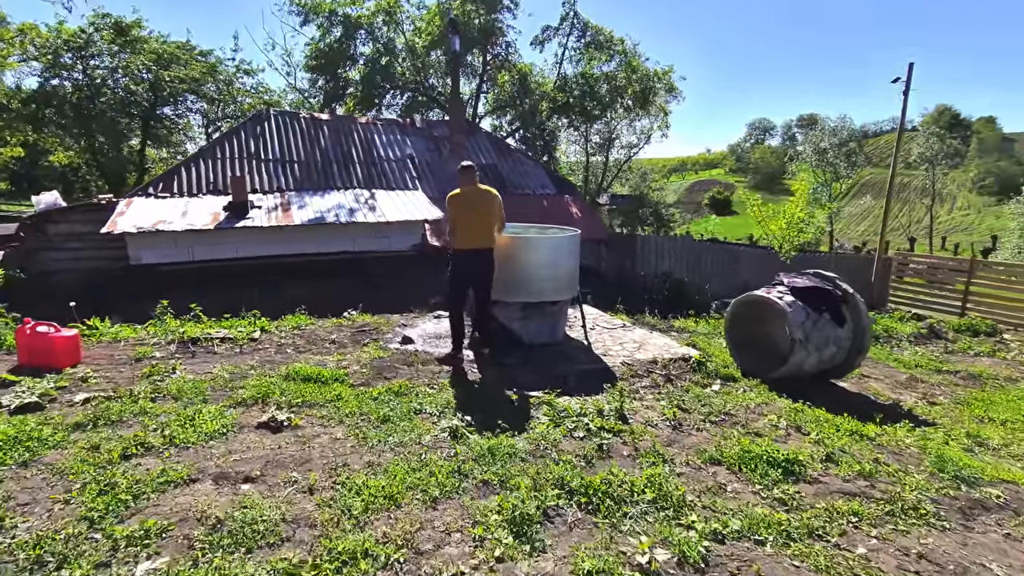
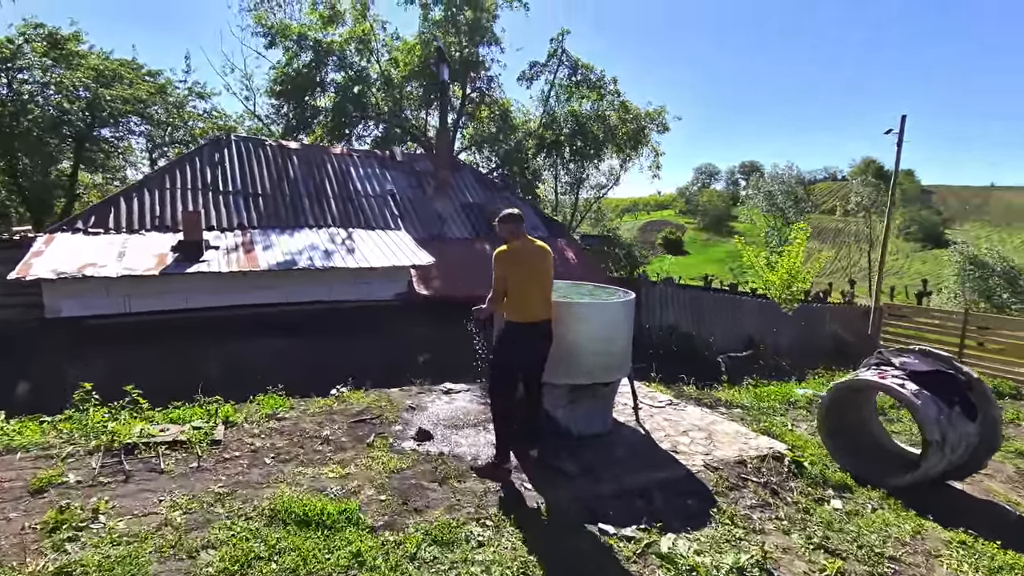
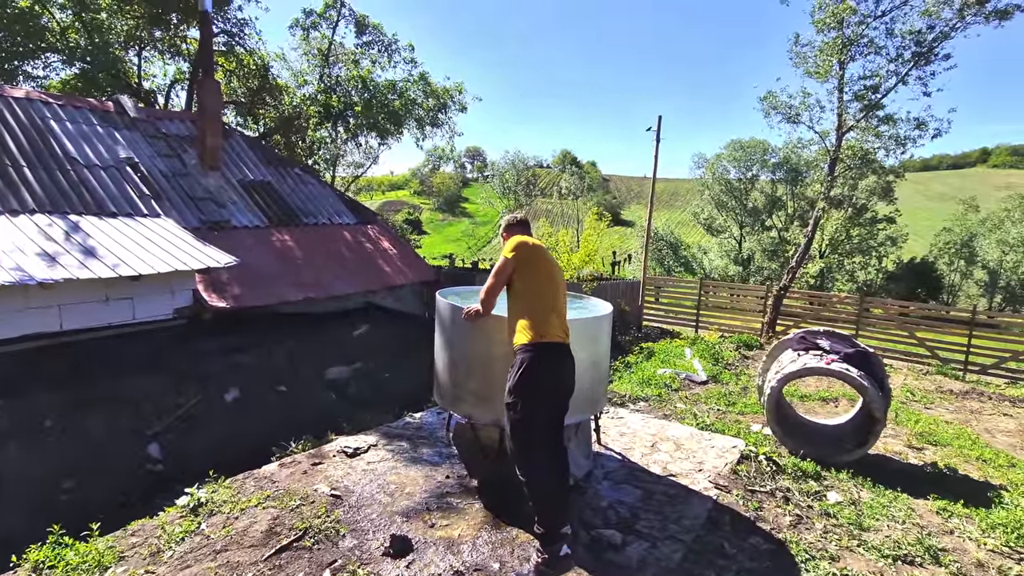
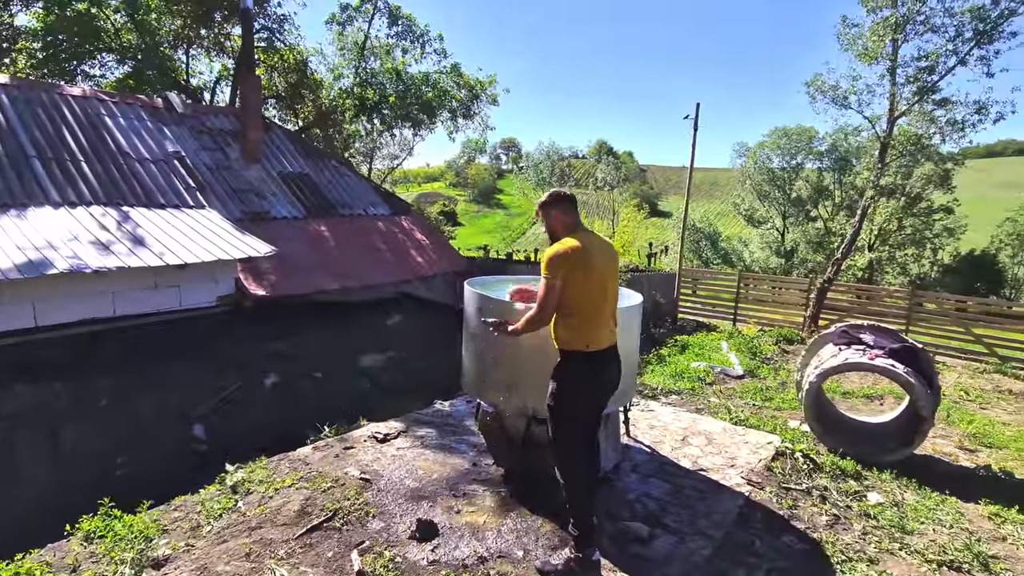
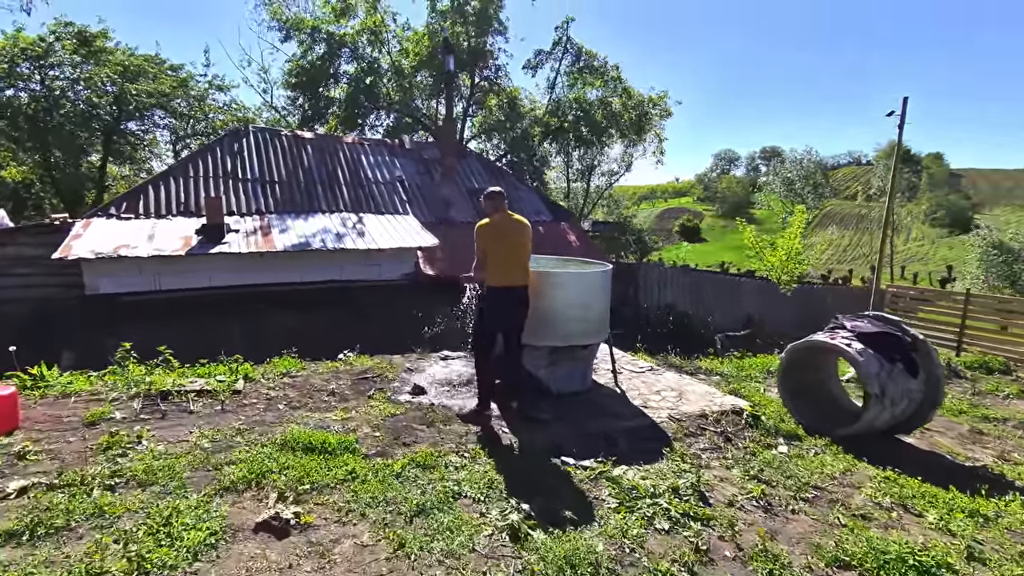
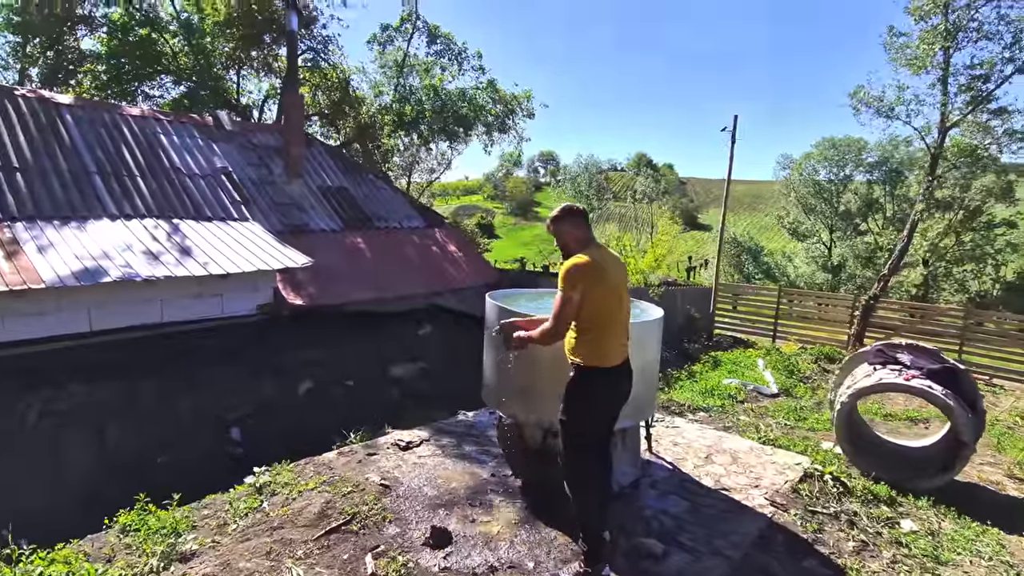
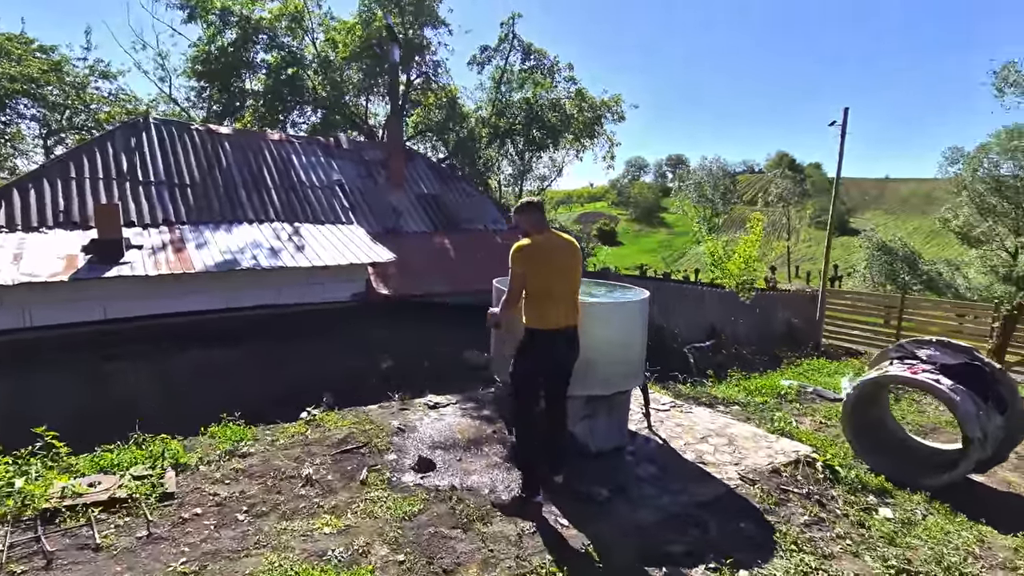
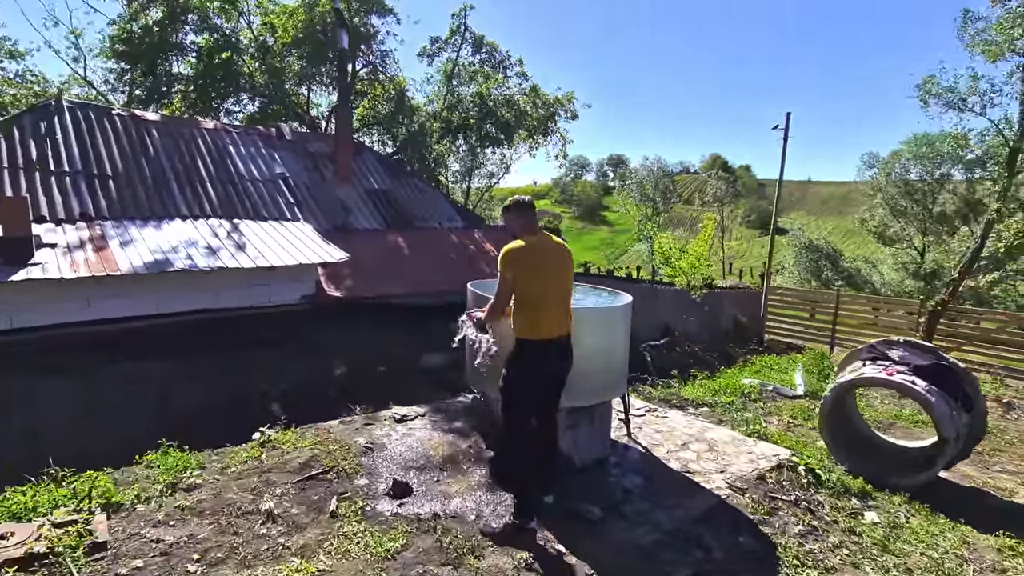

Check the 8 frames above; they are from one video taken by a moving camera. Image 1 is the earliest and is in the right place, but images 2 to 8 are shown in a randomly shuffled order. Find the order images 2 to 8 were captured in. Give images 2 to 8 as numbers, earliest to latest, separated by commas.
5, 2, 7, 8, 6, 4, 3
